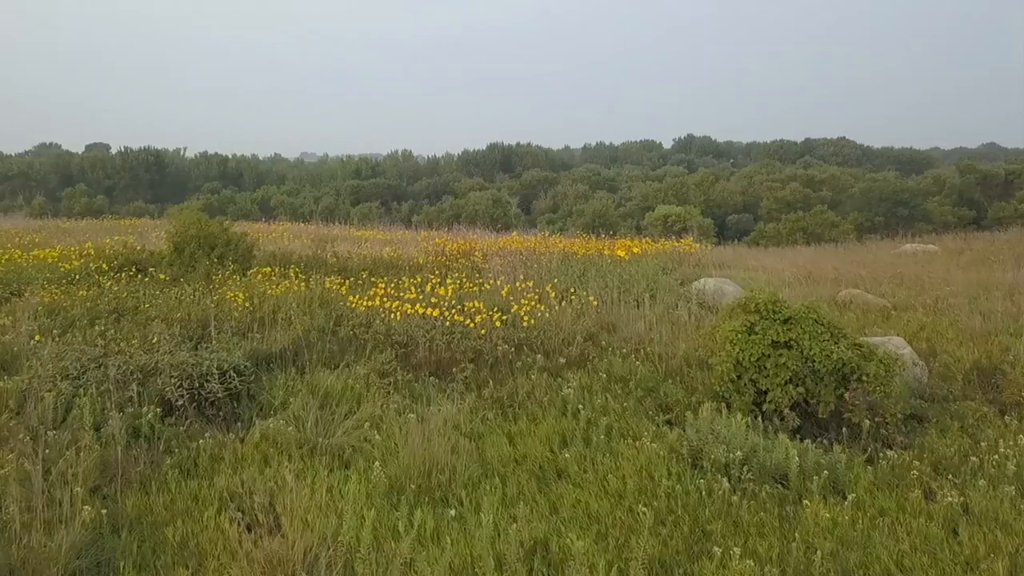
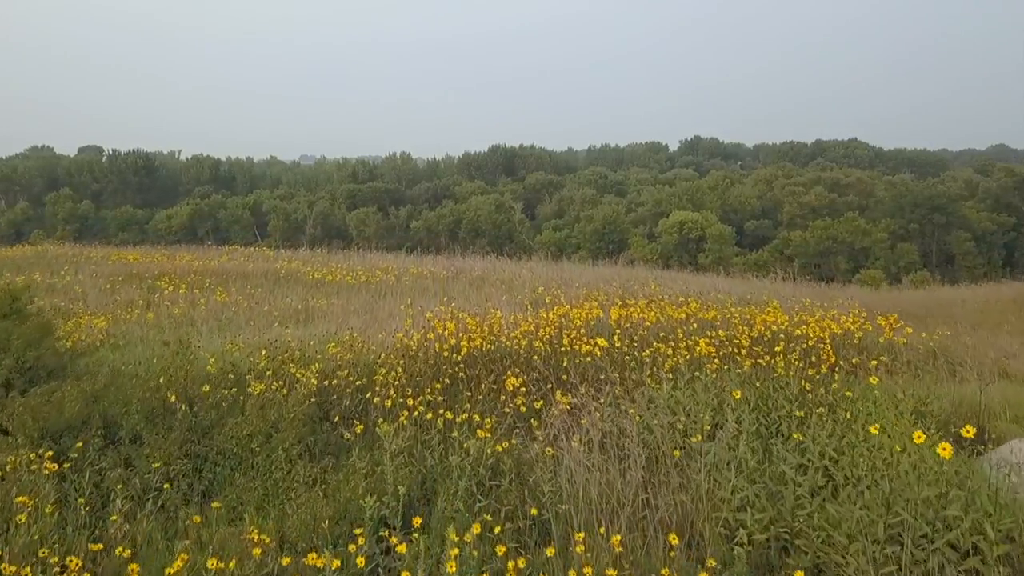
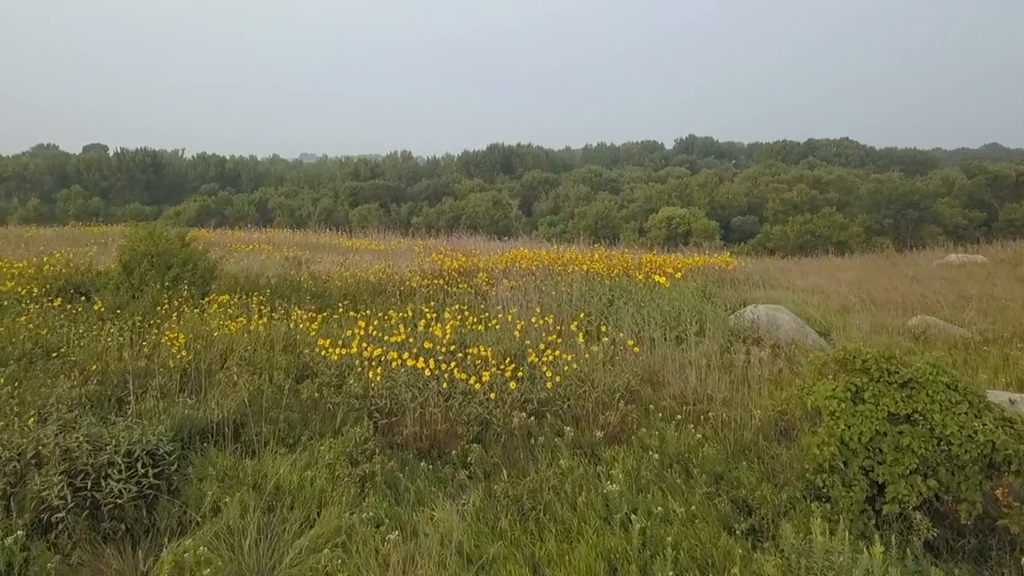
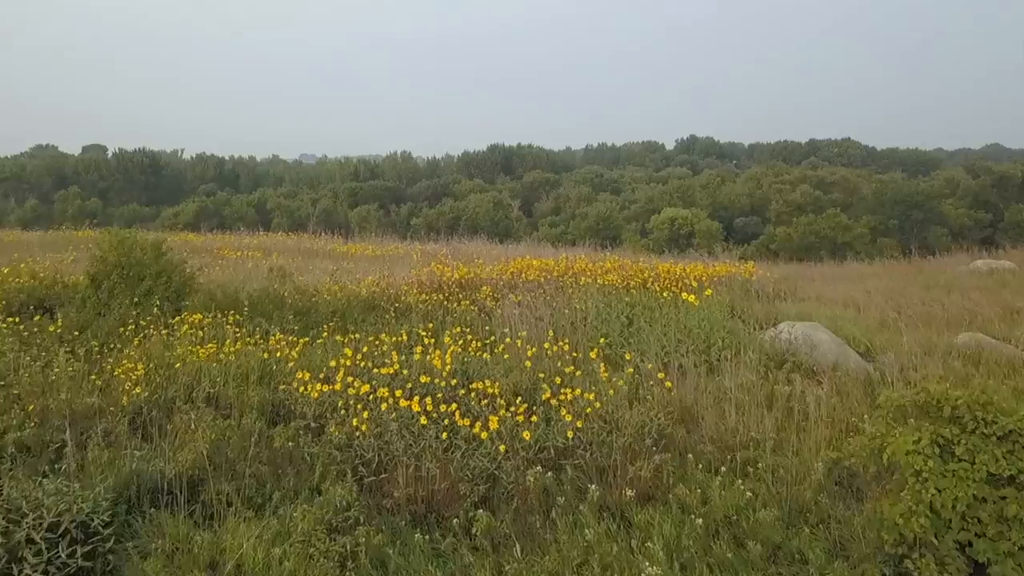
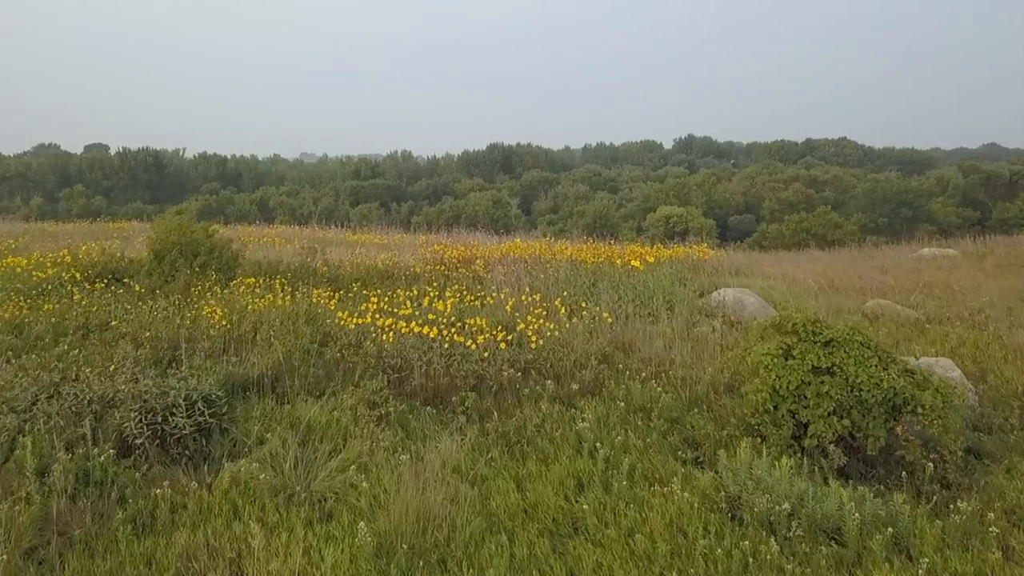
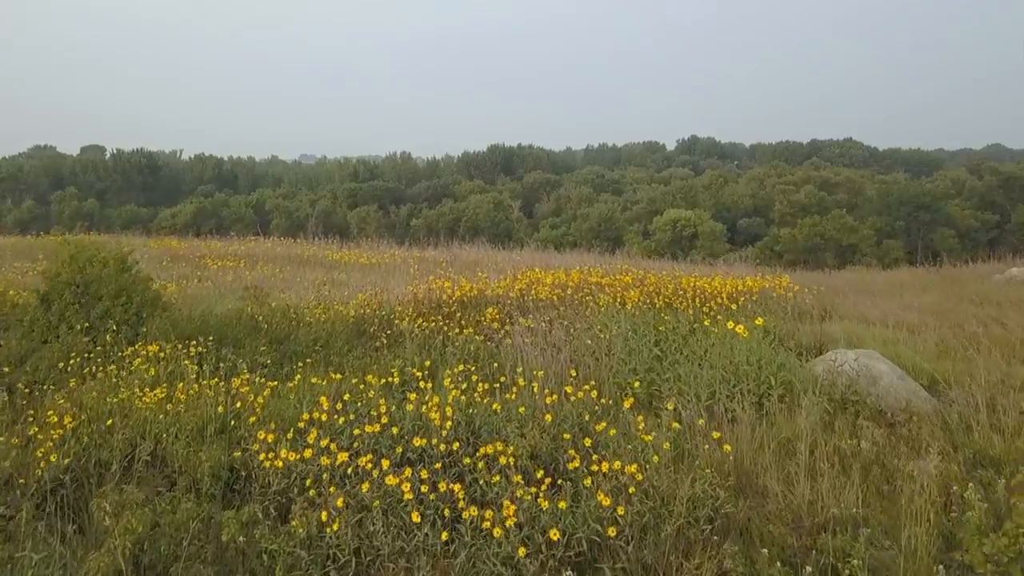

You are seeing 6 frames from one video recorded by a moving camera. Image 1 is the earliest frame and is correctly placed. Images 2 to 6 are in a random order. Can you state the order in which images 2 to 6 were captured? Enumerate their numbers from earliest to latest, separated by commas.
5, 3, 4, 6, 2
